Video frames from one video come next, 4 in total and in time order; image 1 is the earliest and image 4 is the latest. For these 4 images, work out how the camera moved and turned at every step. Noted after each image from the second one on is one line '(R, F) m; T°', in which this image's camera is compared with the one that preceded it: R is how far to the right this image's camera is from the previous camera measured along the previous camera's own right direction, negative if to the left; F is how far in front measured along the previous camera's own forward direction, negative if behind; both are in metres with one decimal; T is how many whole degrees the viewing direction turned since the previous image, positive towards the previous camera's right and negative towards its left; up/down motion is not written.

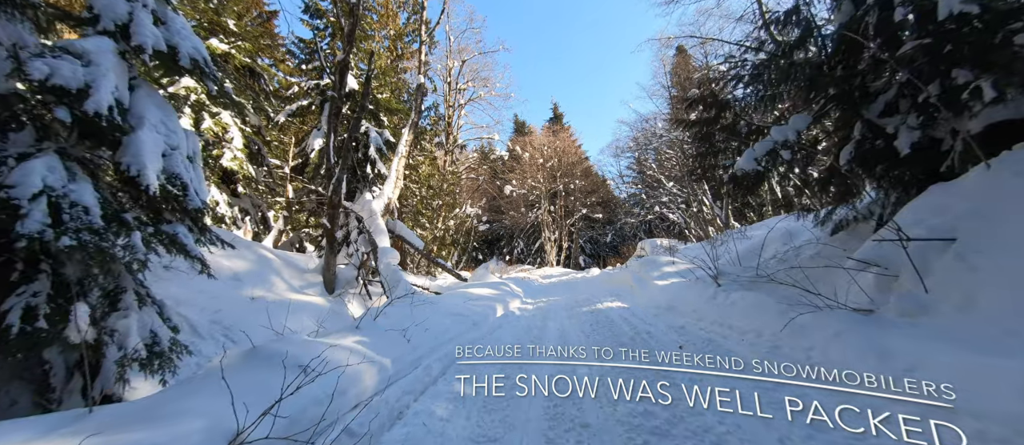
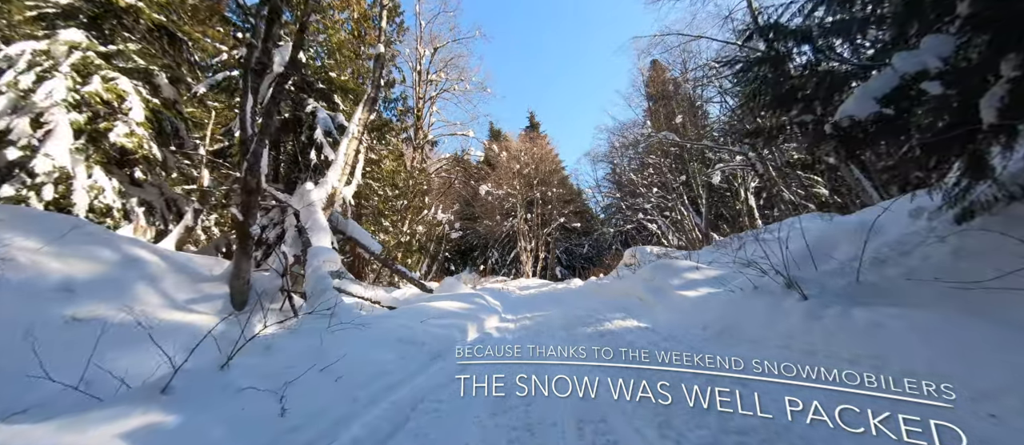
(0.0, +1.6) m; +4°
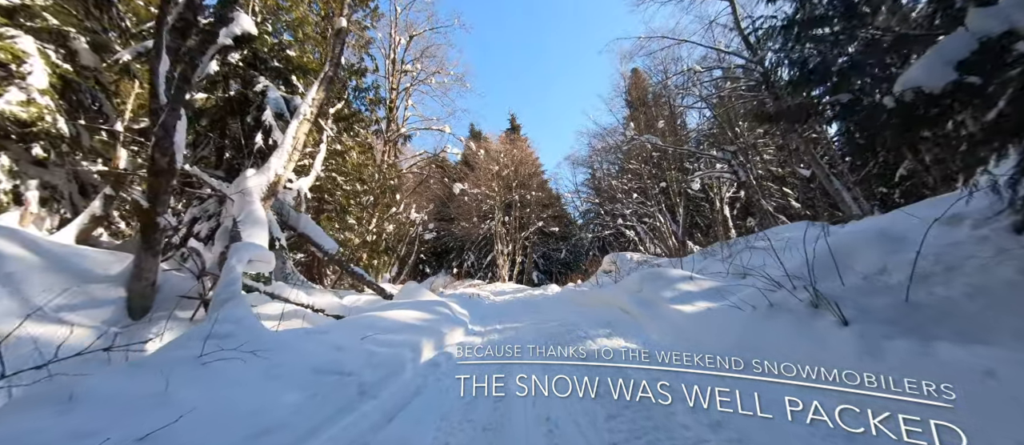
(+0.1, +0.7) m; +3°
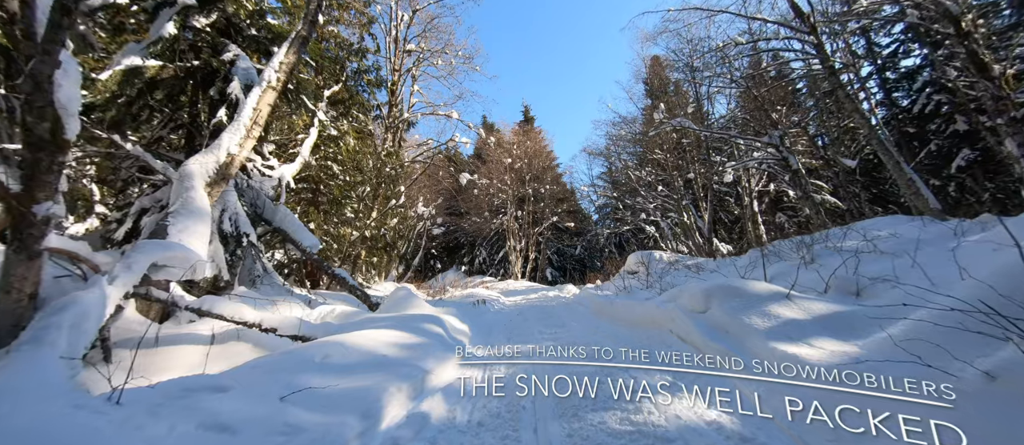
(0.0, +1.3) m; -2°
